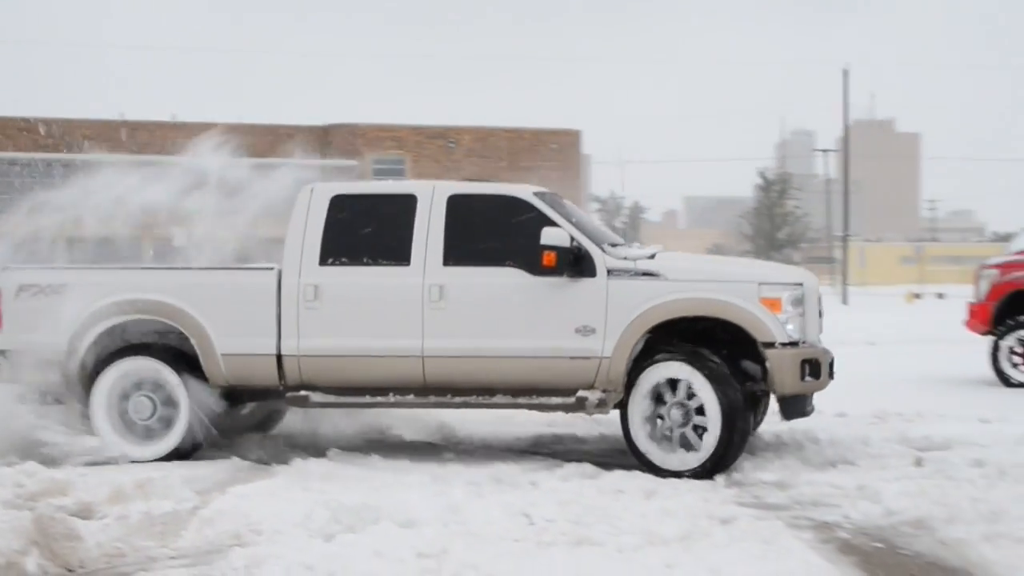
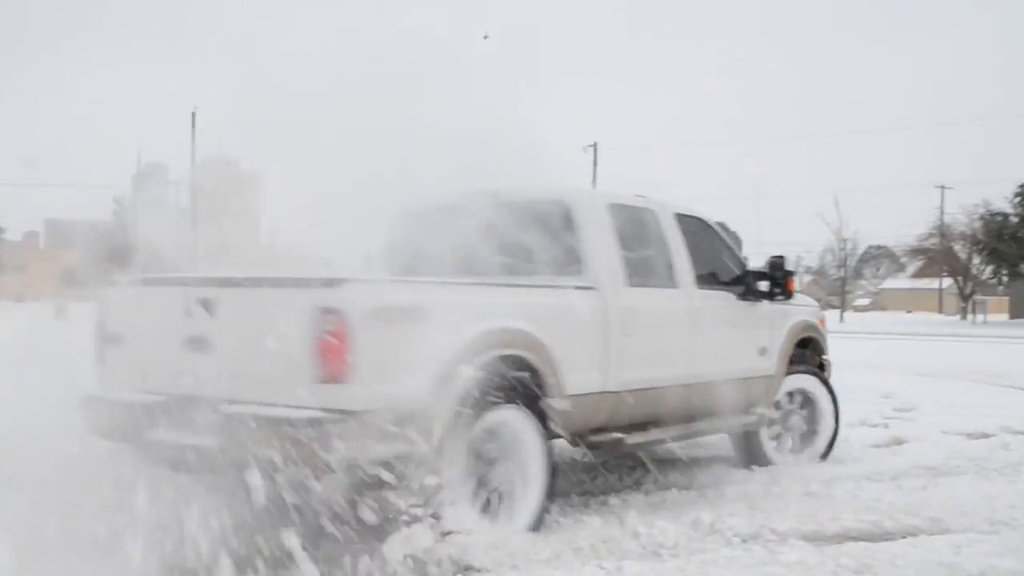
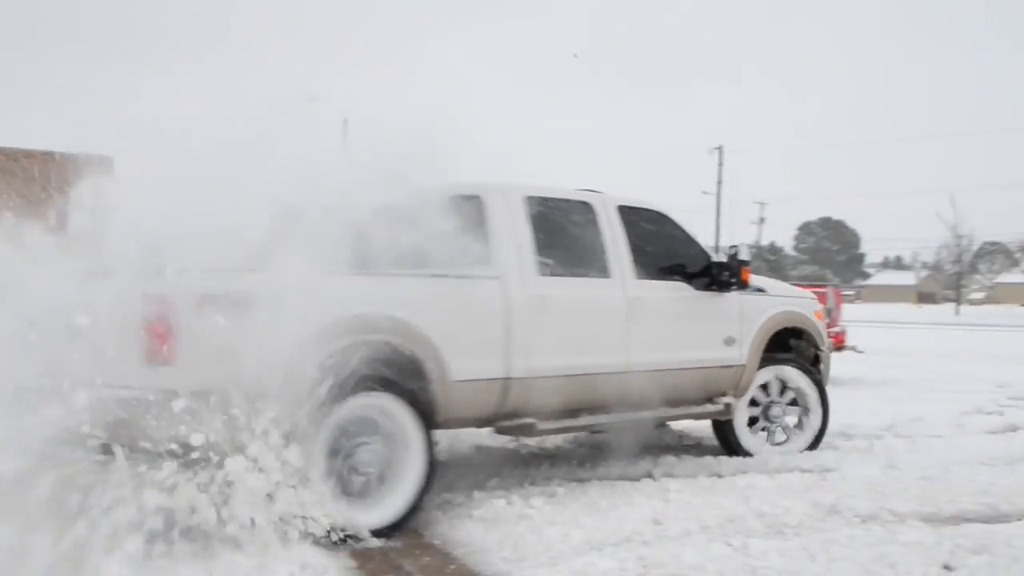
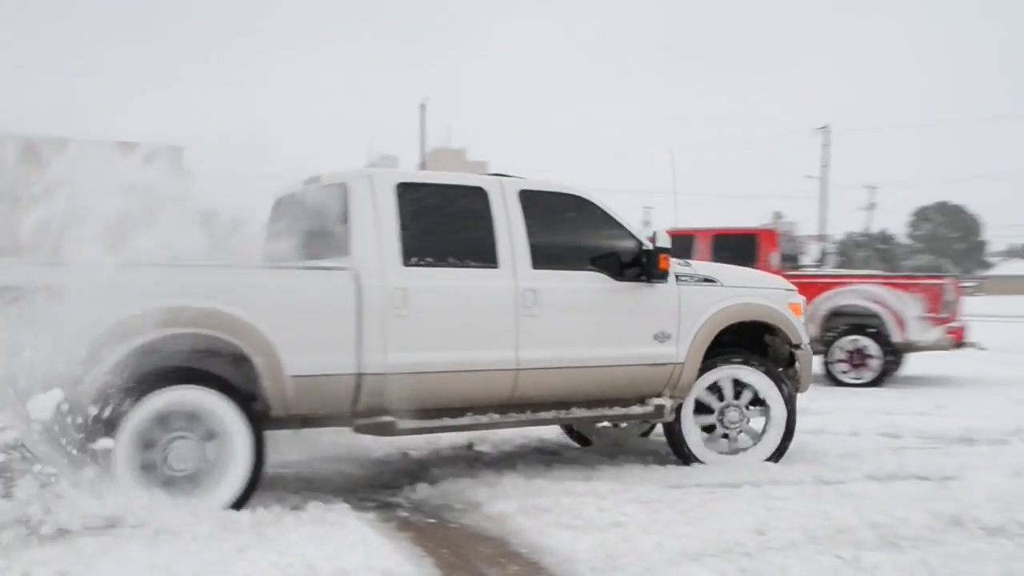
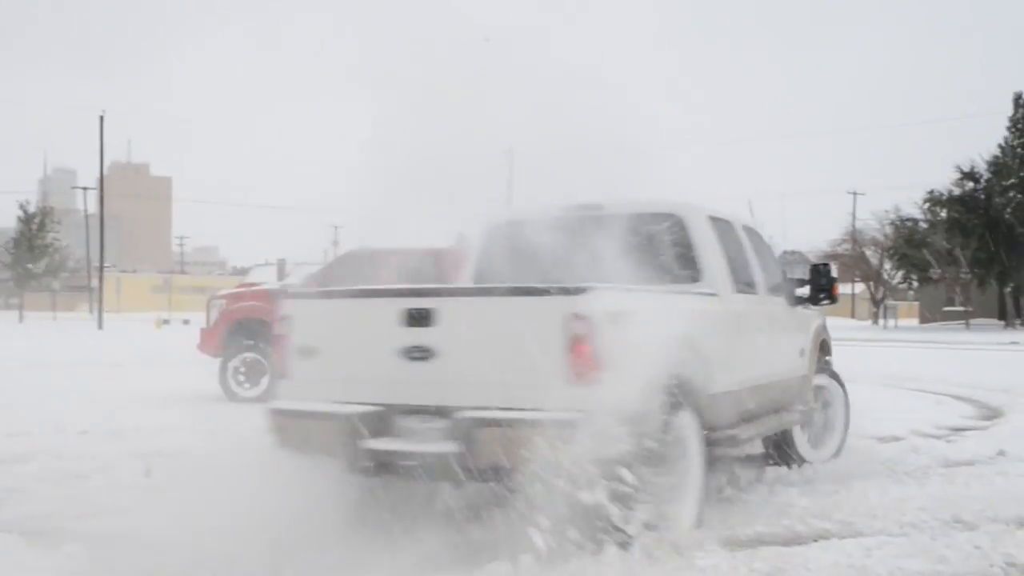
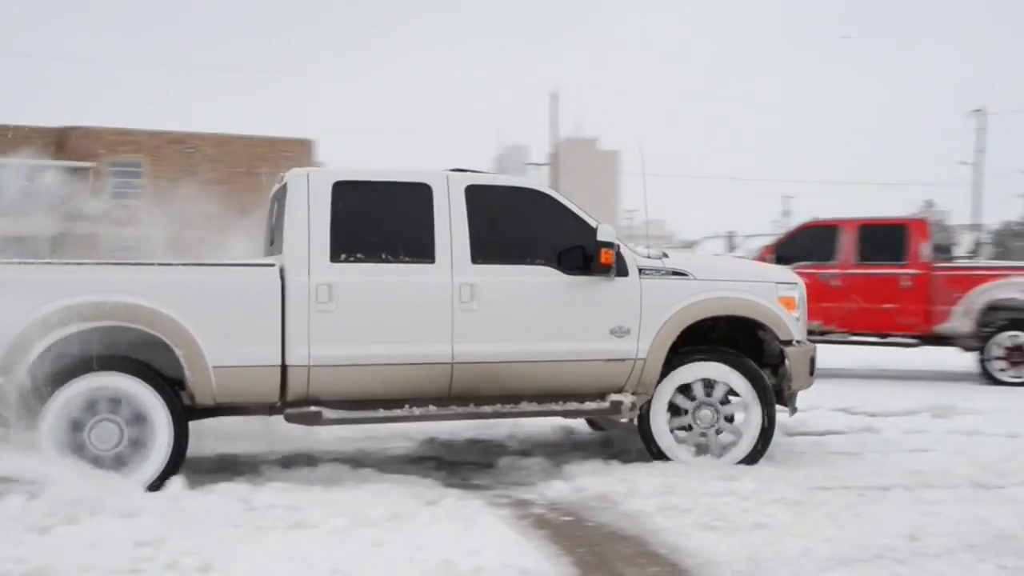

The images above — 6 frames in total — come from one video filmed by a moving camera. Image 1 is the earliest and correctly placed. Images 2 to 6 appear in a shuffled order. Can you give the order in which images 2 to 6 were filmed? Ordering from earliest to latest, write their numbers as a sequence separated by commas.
6, 4, 3, 2, 5
